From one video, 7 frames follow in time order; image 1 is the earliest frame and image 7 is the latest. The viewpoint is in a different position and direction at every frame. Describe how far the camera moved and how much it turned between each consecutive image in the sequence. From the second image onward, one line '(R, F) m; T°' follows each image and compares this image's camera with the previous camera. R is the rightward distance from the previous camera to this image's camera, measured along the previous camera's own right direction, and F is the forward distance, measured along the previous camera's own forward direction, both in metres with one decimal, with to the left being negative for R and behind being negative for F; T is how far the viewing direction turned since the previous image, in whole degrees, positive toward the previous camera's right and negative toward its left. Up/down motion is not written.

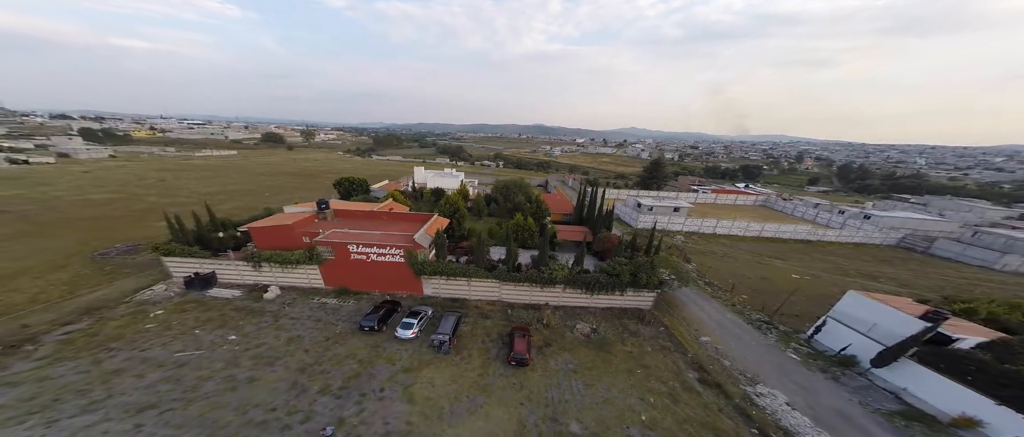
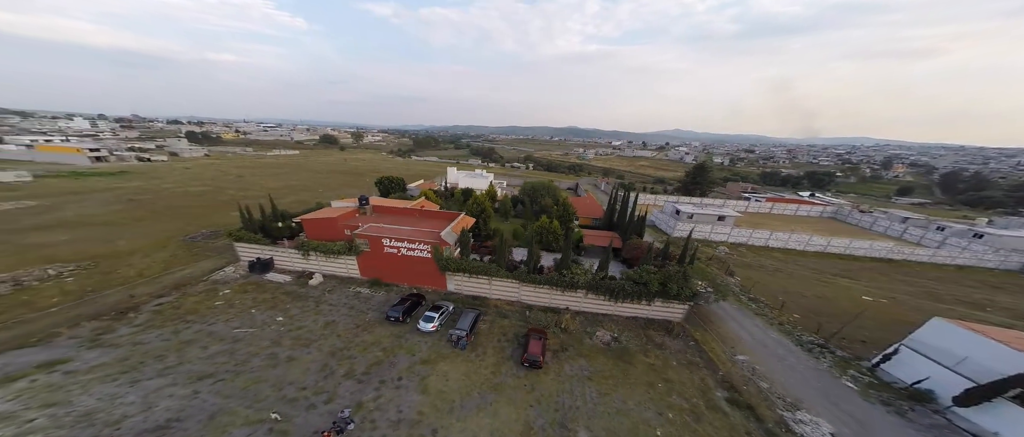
(+0.6, 0.0) m; -7°
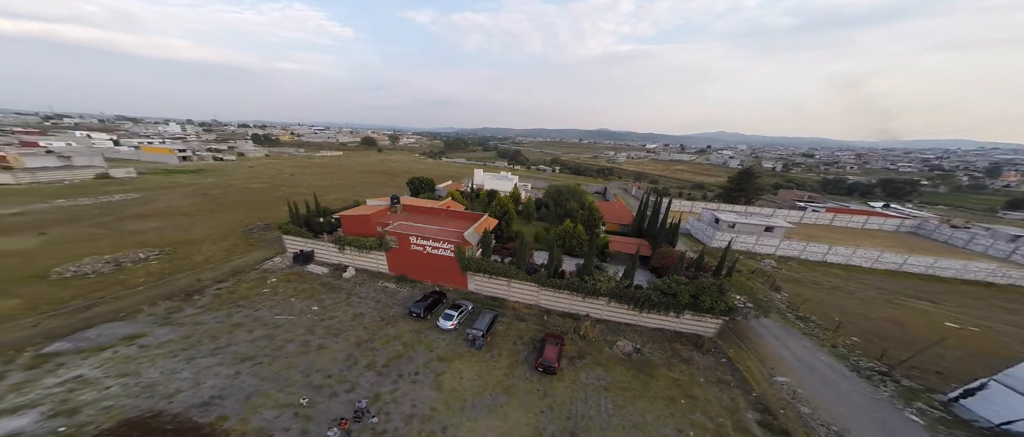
(+0.4, +0.1) m; -6°
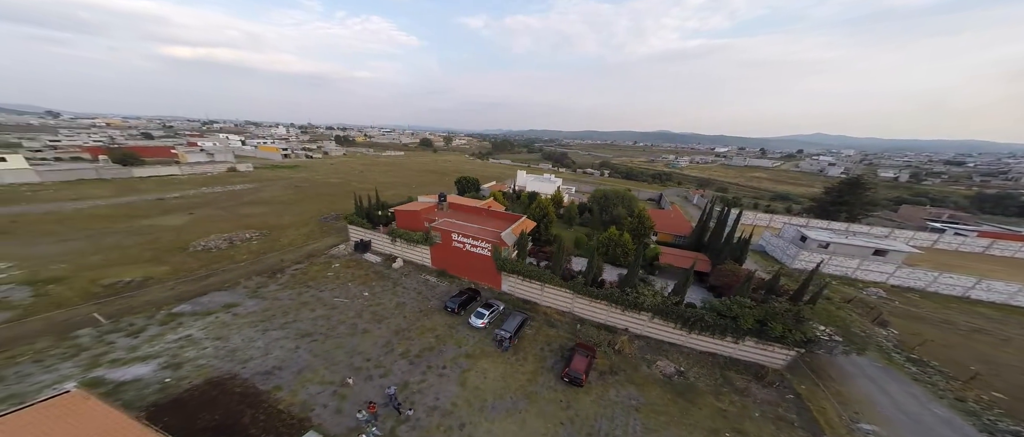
(+0.6, +0.3) m; -10°
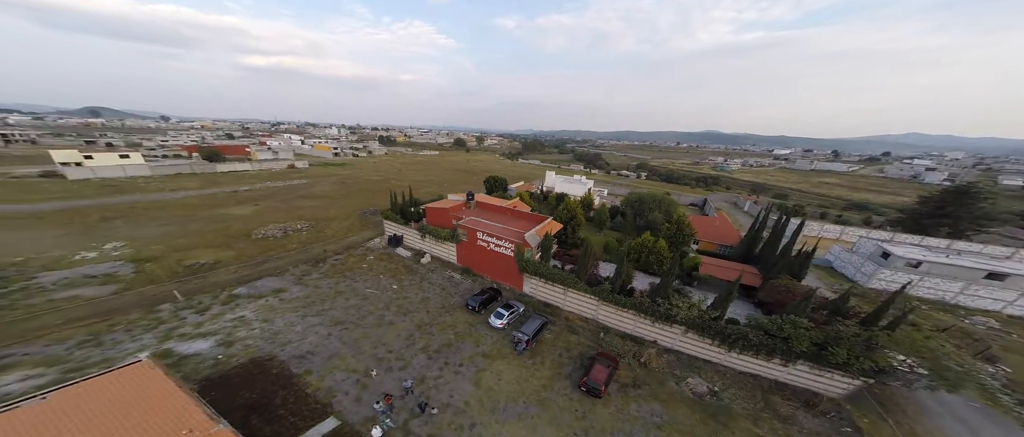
(+0.4, +0.3) m; -7°
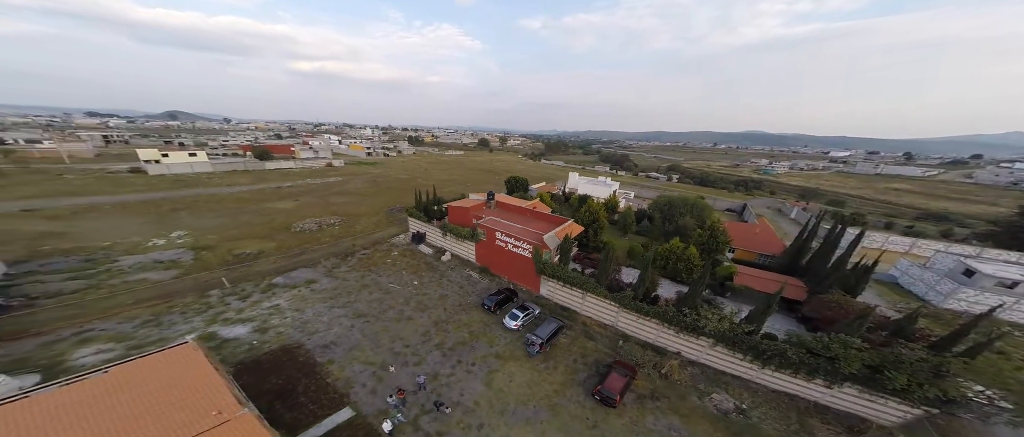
(+0.3, +0.2) m; -5°
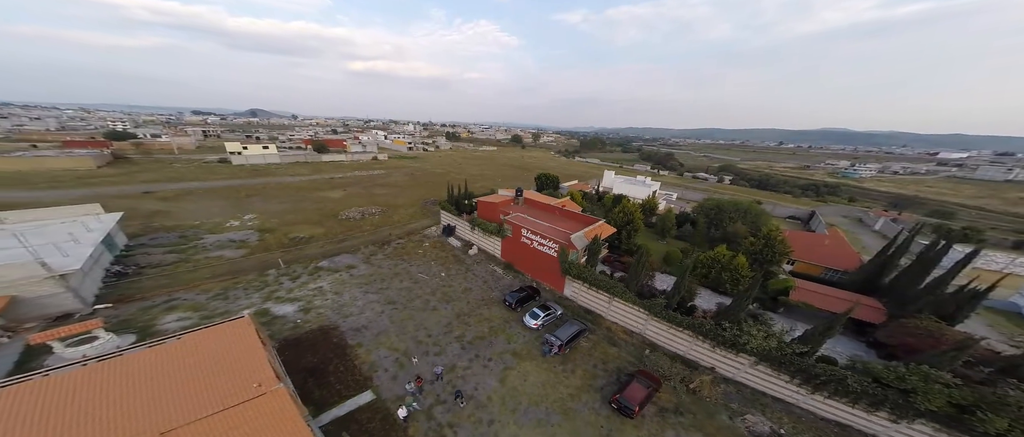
(+0.4, +0.2) m; -7°
